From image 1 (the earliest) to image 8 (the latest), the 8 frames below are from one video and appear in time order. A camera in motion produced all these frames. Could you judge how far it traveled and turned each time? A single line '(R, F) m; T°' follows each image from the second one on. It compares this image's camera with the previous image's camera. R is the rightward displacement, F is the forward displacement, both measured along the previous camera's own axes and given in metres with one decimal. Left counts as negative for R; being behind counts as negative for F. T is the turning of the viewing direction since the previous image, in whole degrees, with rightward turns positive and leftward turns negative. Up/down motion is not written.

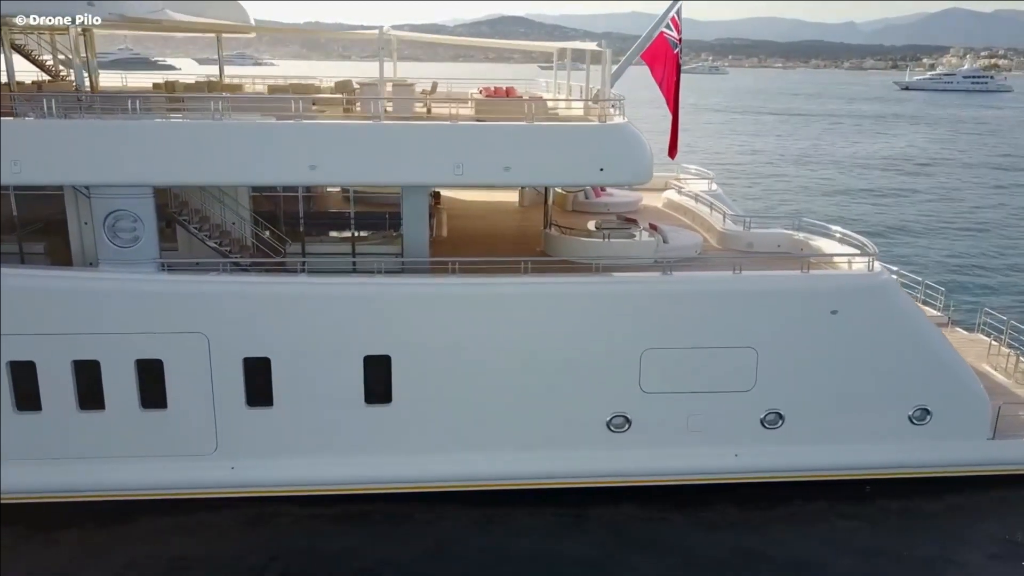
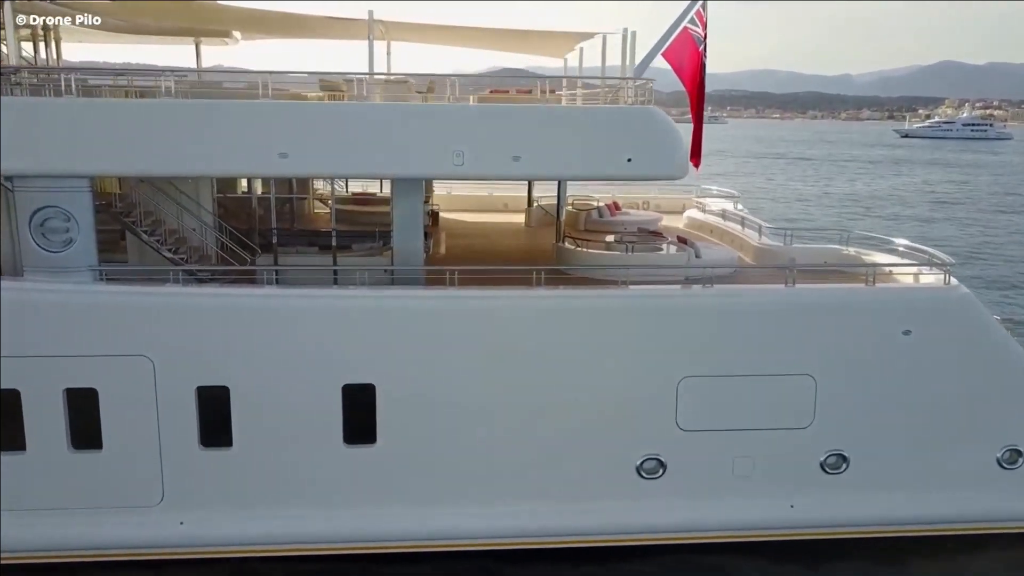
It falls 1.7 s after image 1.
(-0.1, +1.3) m; 0°
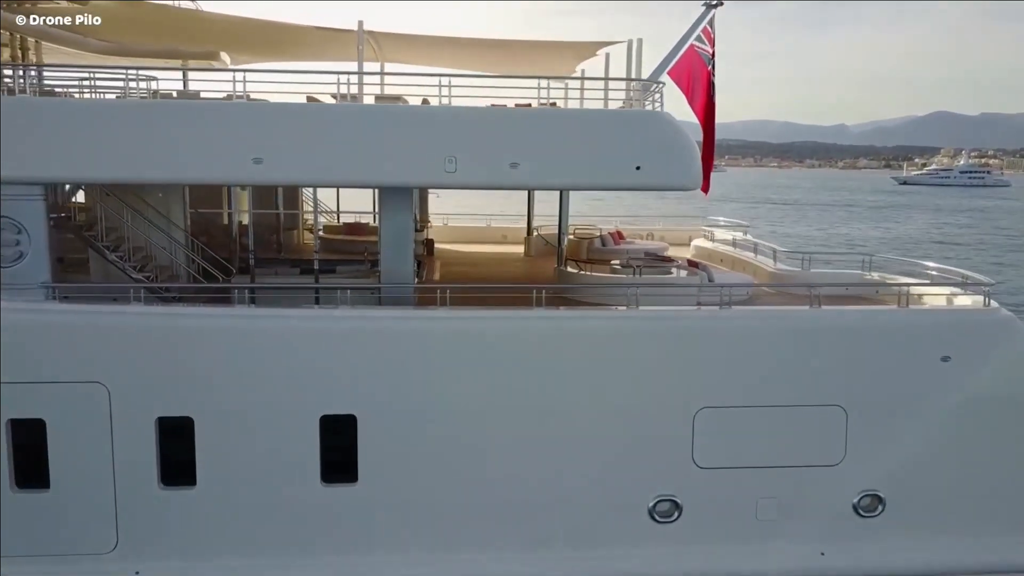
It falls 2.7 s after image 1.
(0.0, +0.6) m; 0°
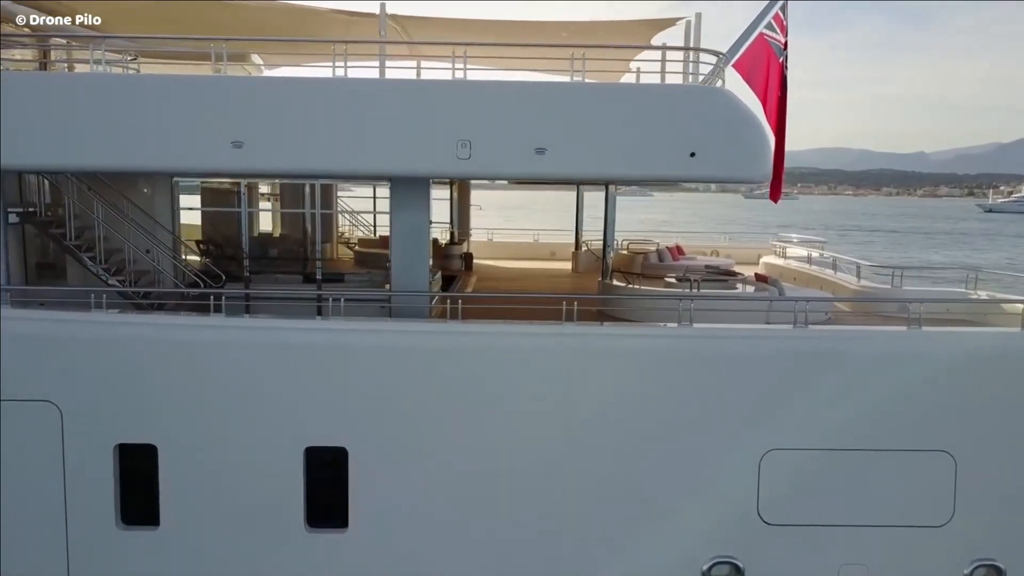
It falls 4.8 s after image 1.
(+0.3, +1.0) m; -5°
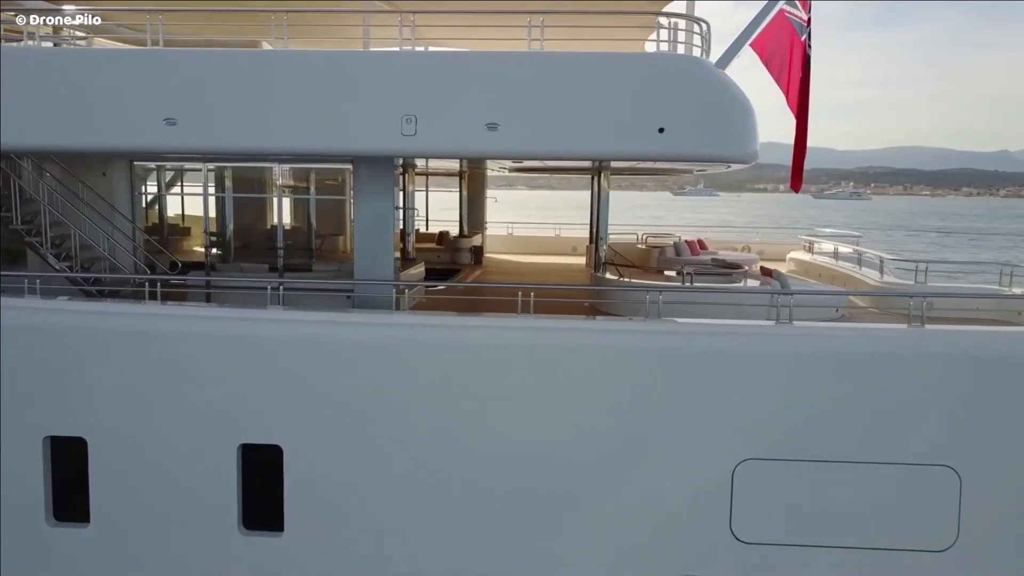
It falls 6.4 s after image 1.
(+0.7, +0.4) m; -4°
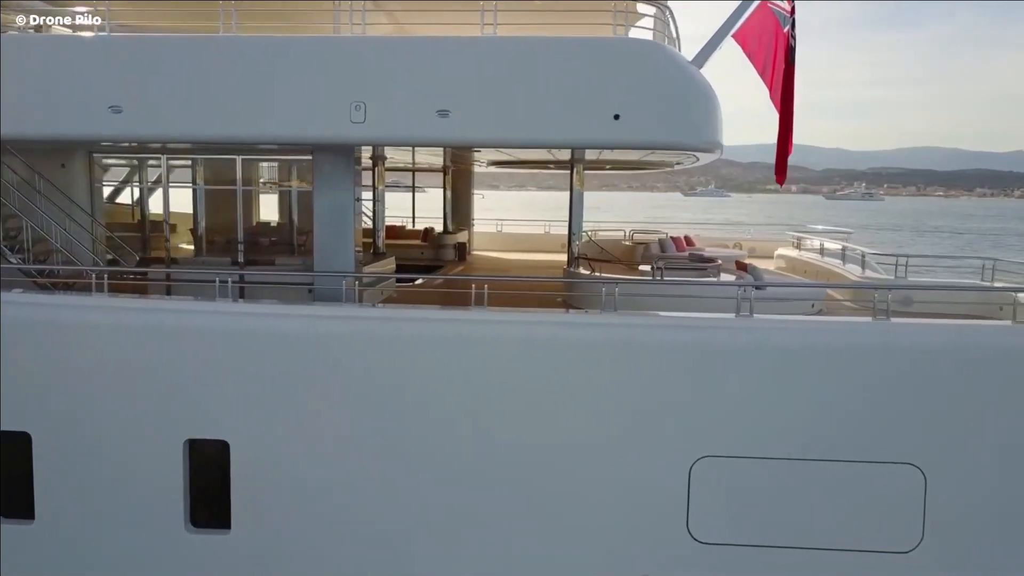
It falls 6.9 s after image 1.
(+0.3, +0.1) m; -1°
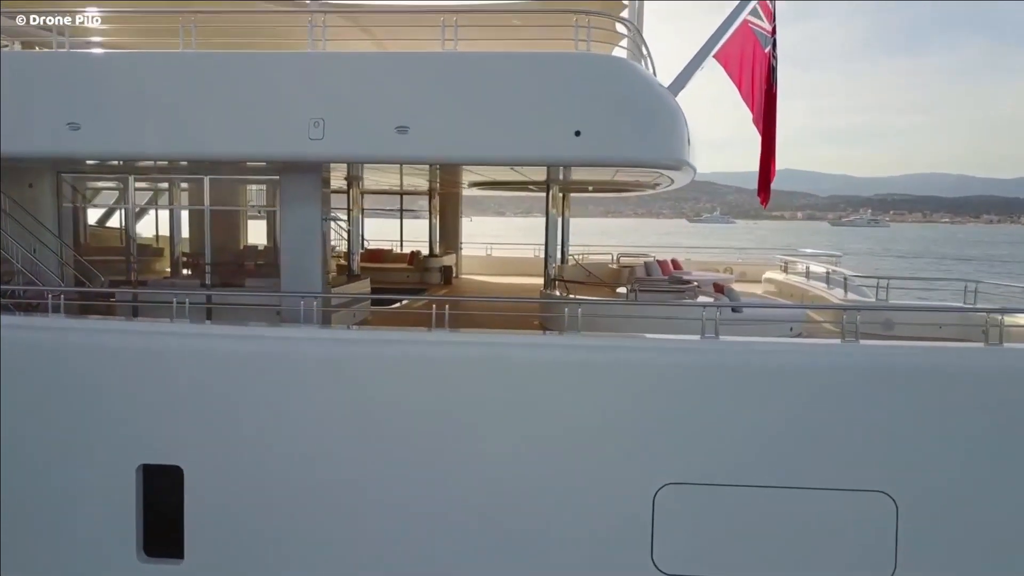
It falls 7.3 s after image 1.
(+0.2, +0.1) m; 0°
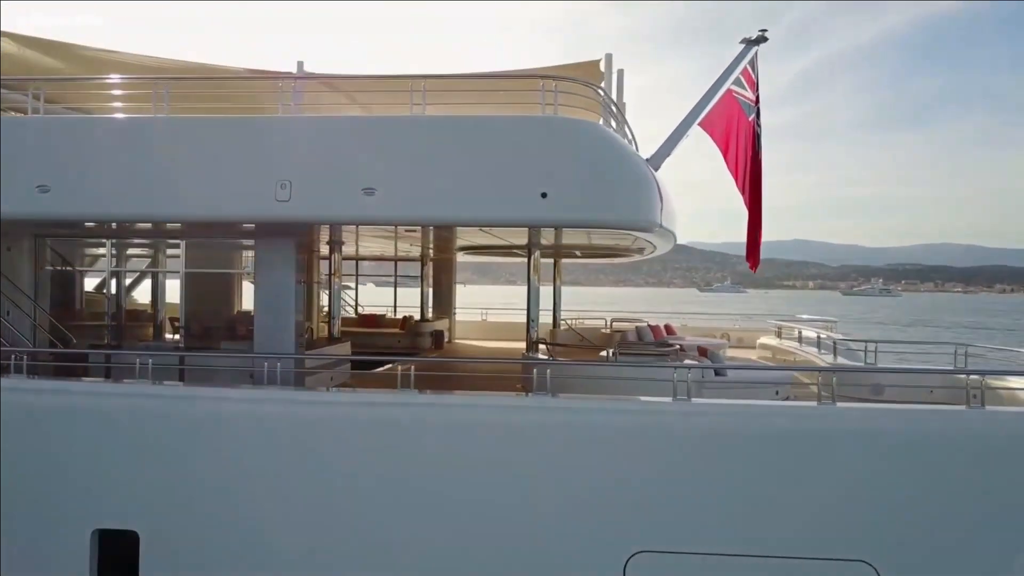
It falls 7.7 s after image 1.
(+0.2, +0.1) m; -1°
